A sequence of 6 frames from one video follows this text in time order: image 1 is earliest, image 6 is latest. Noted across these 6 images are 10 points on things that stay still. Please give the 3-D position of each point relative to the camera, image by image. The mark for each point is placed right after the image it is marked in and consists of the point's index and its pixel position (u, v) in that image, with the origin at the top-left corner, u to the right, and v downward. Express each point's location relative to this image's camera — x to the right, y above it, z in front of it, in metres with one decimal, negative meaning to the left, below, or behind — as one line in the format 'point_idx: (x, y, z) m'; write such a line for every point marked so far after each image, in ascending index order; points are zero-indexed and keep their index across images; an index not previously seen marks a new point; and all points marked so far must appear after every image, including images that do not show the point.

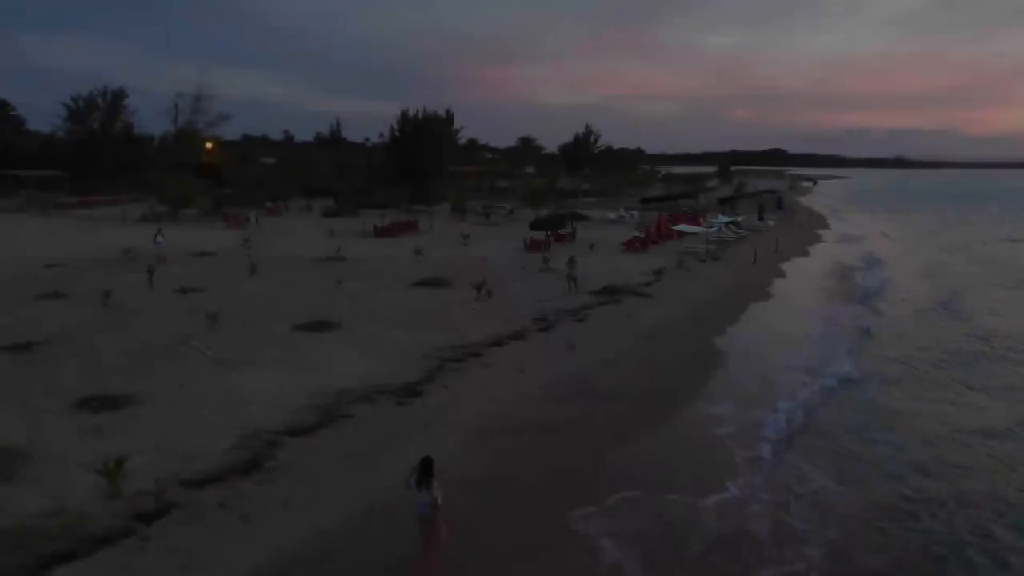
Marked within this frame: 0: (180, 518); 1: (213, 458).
0: (-3.0, -2.1, +7.1) m
1: (-3.2, -1.8, +8.4) m
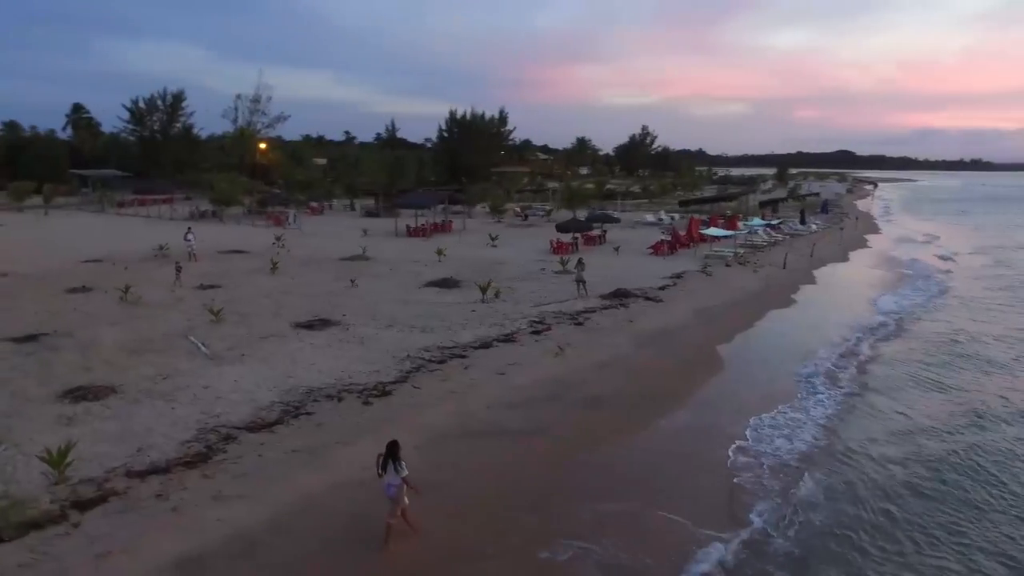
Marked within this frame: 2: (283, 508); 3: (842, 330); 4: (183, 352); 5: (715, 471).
0: (-3.8, -2.1, +7.4) m
1: (-3.9, -1.8, +8.7) m
2: (-2.3, -2.2, +7.8) m
3: (+7.6, -0.9, +18.1) m
4: (-5.4, -1.0, +12.7) m
5: (+2.6, -2.3, +10.1) m
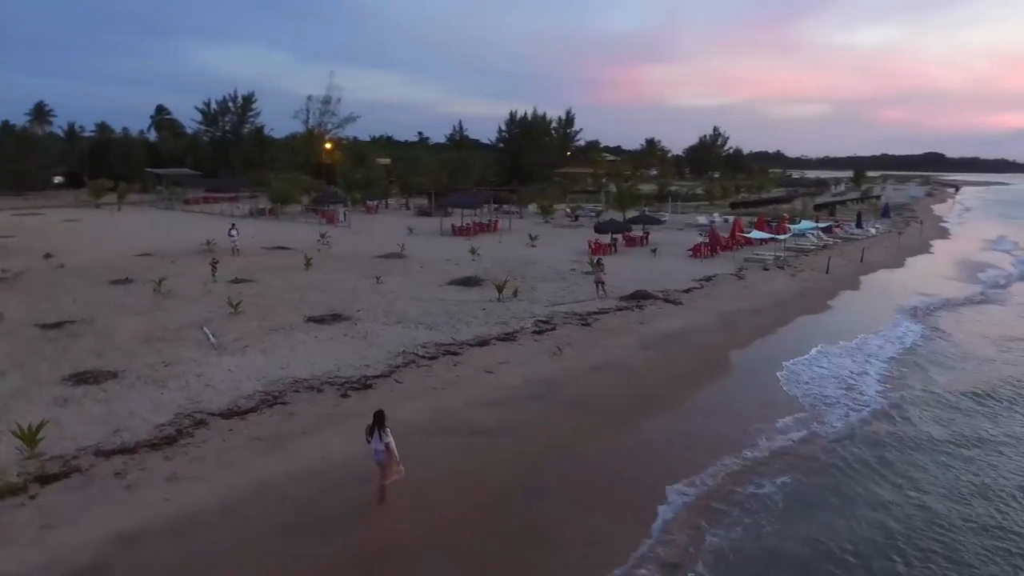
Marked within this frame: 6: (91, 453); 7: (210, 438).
0: (-4.4, -2.0, +7.9) m
1: (-4.4, -1.7, +9.2) m
2: (-3.0, -2.1, +8.2) m
3: (+8.0, -1.0, +17.4) m
4: (-5.5, -0.9, +13.3) m
5: (+2.1, -2.4, +10.0) m
6: (-4.6, -1.8, +8.5) m
7: (-3.6, -1.8, +9.2) m
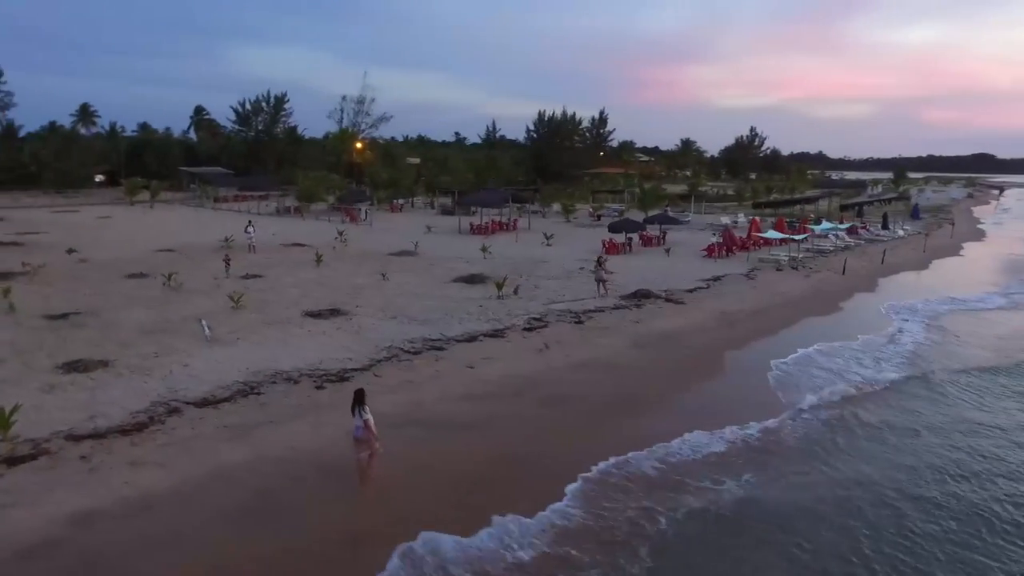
0: (-5.0, -1.9, +8.2) m
1: (-4.9, -1.6, +9.5) m
2: (-3.5, -2.0, +8.4) m
3: (+7.9, -1.1, +17.1) m
4: (-5.7, -0.8, +13.7) m
5: (+1.7, -2.3, +10.0) m
6: (-5.1, -1.7, +8.8) m
7: (-4.0, -1.7, +9.4) m
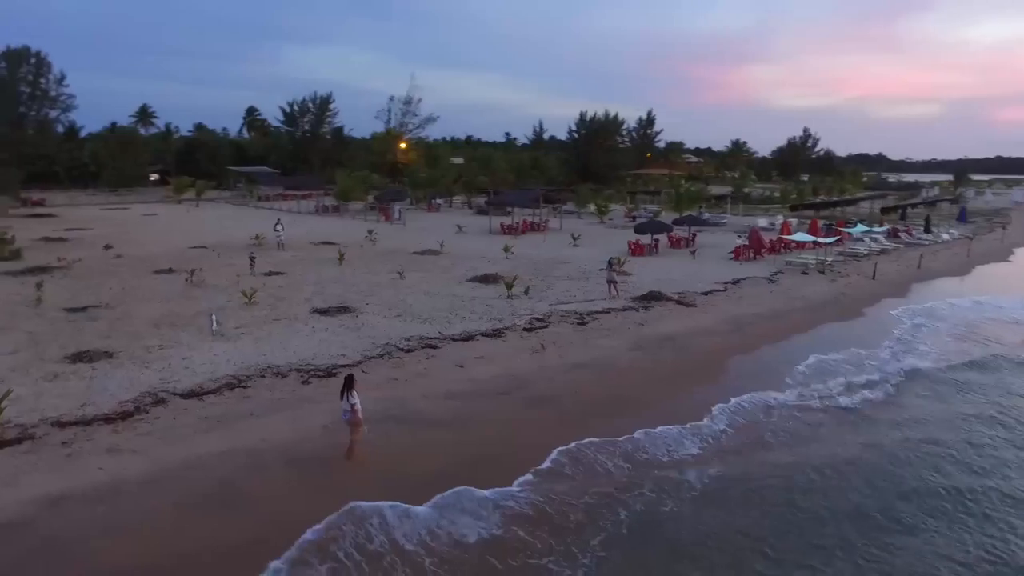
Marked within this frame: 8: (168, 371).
0: (-5.4, -1.8, +8.7) m
1: (-5.2, -1.5, +10.0) m
2: (-3.9, -2.0, +8.8) m
3: (+8.1, -1.2, +16.6) m
4: (-5.8, -0.7, +14.2) m
5: (+1.3, -2.3, +9.9) m
6: (-5.5, -1.6, +9.3) m
7: (-4.4, -1.6, +9.8) m
8: (-5.0, -1.2, +11.5) m
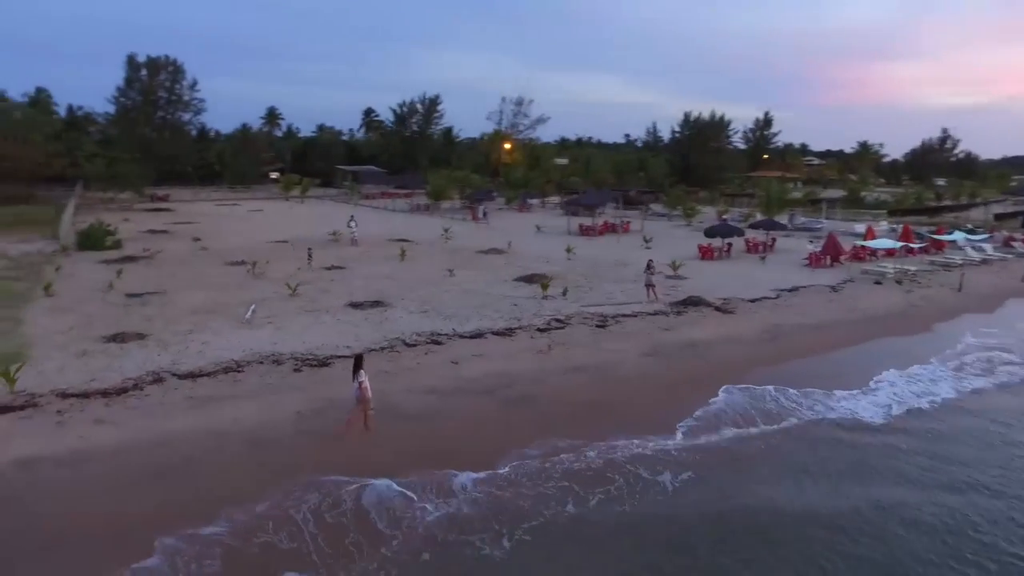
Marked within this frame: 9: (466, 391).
0: (-6.1, -1.6, +9.7) m
1: (-5.7, -1.3, +11.0) m
2: (-4.6, -1.8, +9.6) m
3: (+8.5, -1.4, +15.3) m
4: (-5.5, -0.5, +15.2) m
5: (+0.8, -2.4, +9.9) m
6: (-6.1, -1.4, +10.3) m
7: (-4.9, -1.4, +10.7) m
8: (-5.2, -1.1, +12.4) m
9: (-0.7, -1.6, +11.9) m
